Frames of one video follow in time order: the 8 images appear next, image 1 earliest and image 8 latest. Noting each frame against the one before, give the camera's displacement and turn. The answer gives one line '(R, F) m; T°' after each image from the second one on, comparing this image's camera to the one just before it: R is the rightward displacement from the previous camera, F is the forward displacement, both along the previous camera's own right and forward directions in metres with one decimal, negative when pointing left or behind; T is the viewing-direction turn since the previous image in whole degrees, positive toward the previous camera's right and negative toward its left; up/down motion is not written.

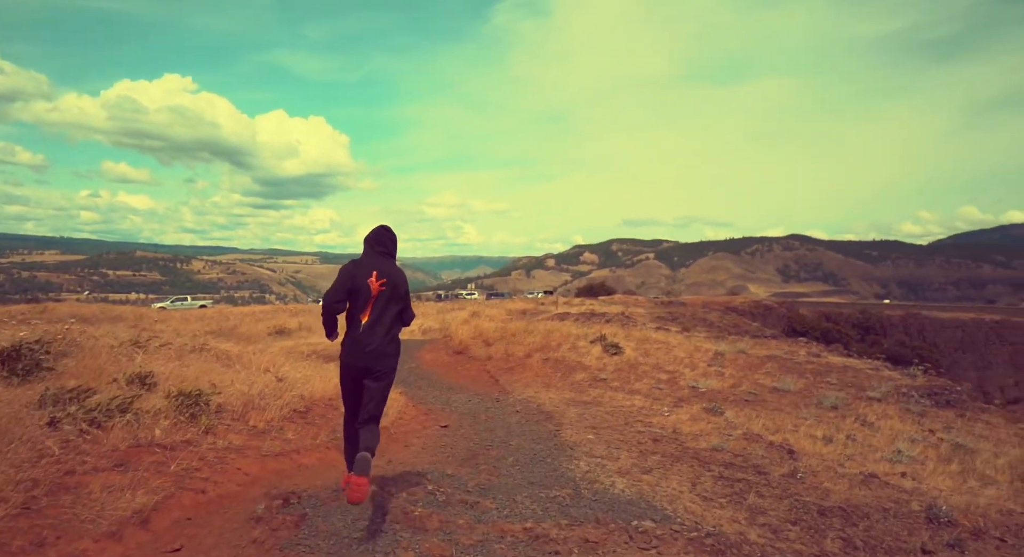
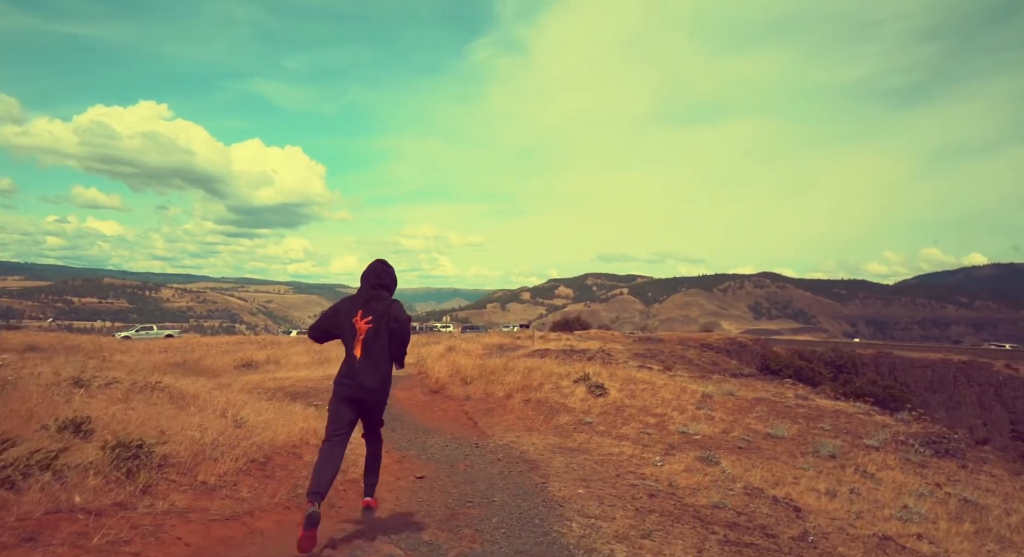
(-0.1, +0.6) m; +2°
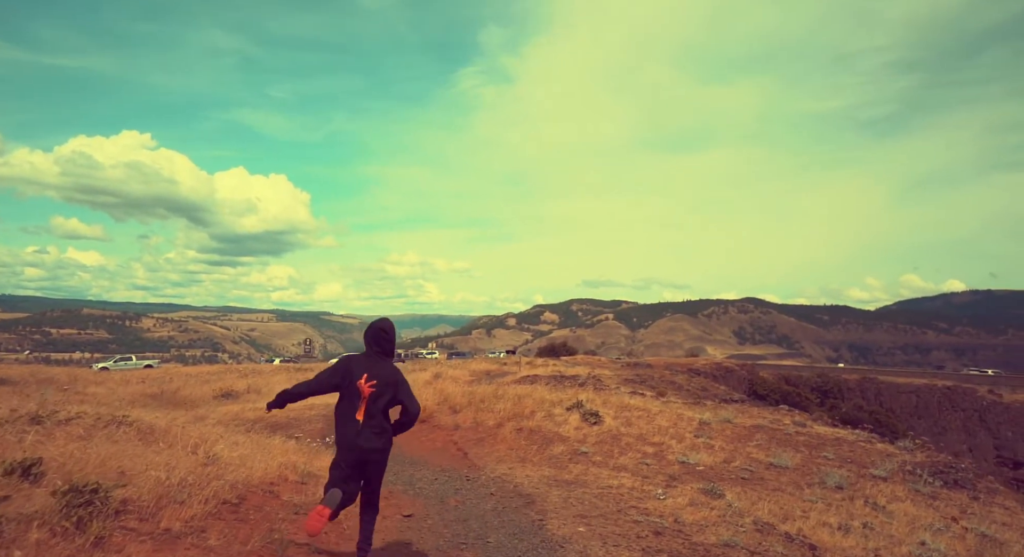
(-0.1, +0.5) m; +1°
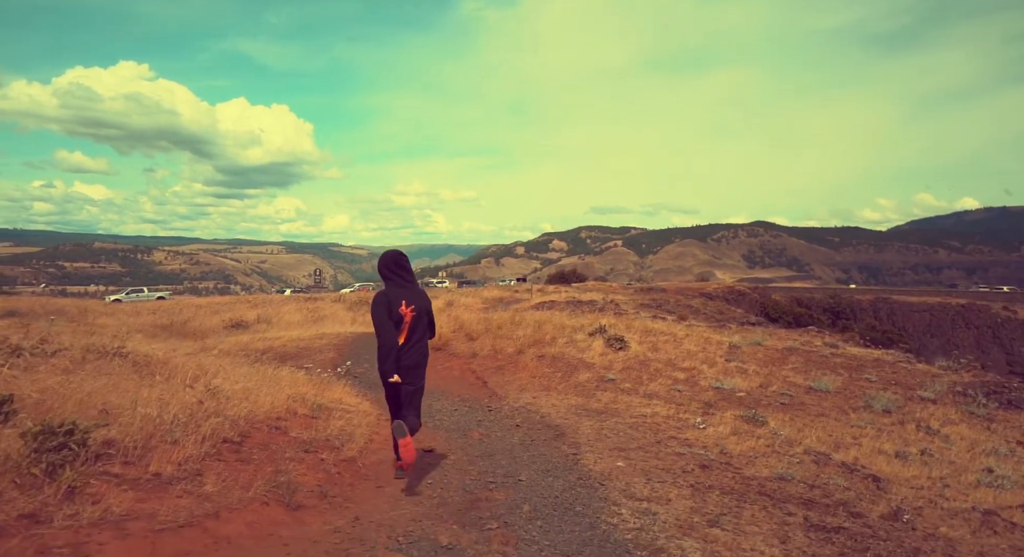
(-0.2, +1.0) m; -1°
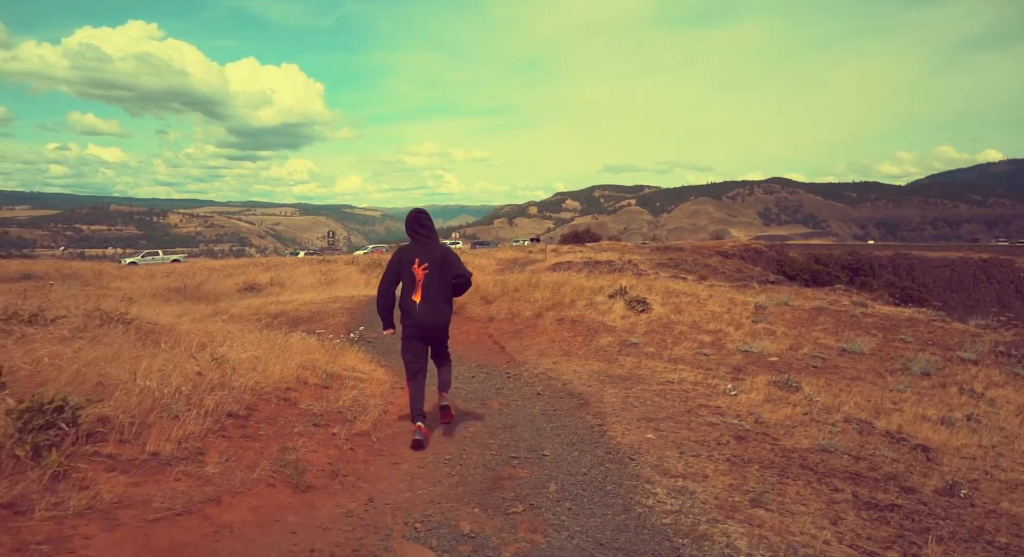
(-0.1, +0.5) m; -1°
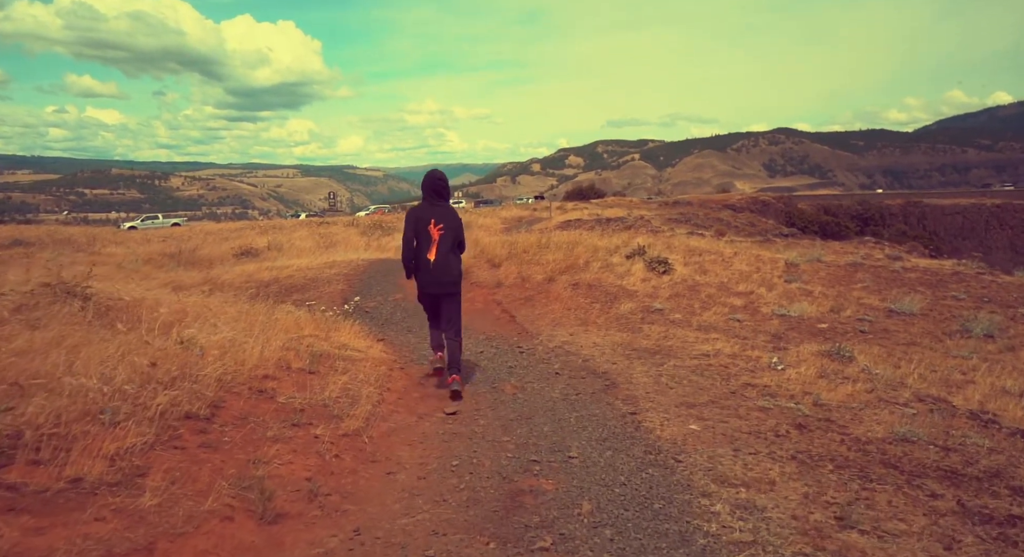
(-0.1, +1.2) m; 0°
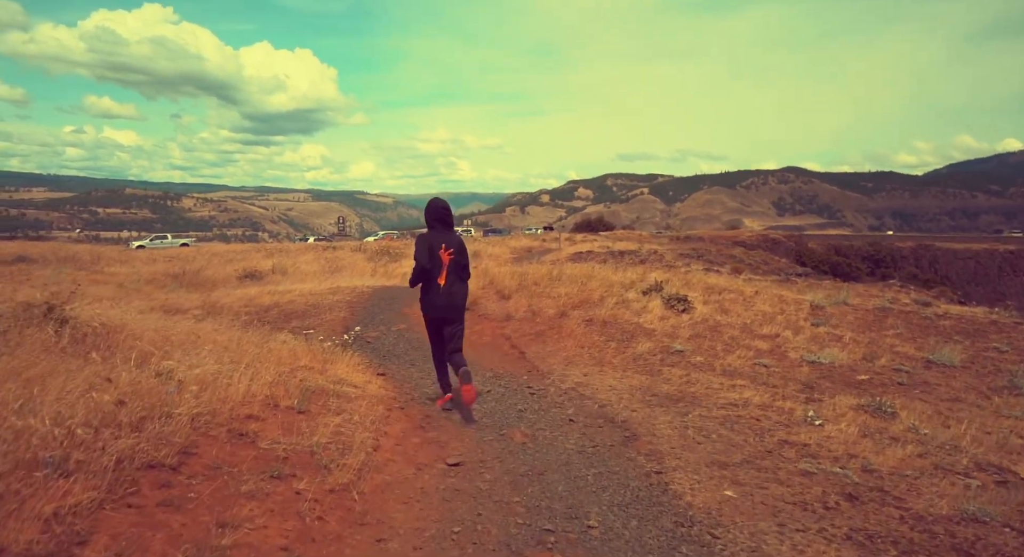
(-0.1, +0.6) m; -1°
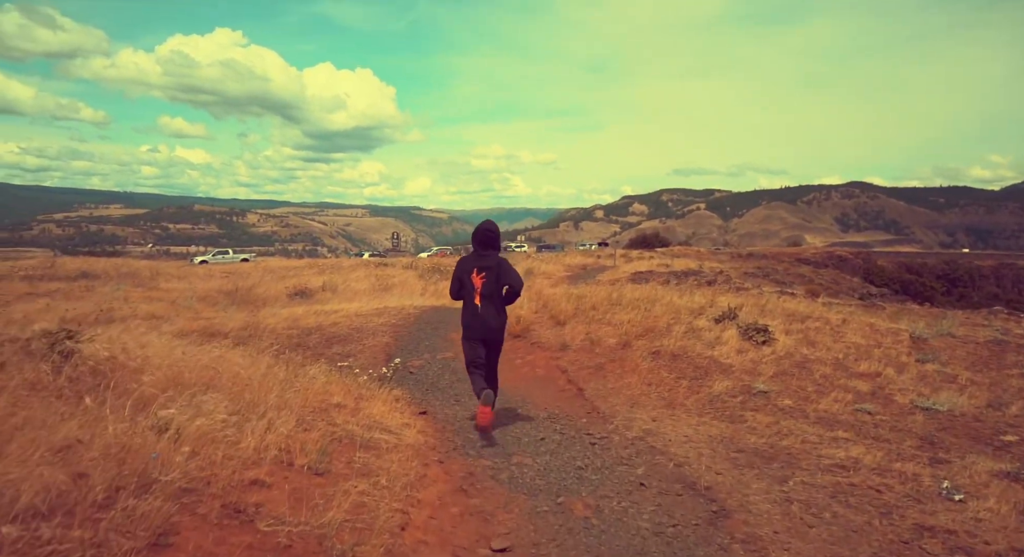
(-0.1, +1.0) m; -5°
